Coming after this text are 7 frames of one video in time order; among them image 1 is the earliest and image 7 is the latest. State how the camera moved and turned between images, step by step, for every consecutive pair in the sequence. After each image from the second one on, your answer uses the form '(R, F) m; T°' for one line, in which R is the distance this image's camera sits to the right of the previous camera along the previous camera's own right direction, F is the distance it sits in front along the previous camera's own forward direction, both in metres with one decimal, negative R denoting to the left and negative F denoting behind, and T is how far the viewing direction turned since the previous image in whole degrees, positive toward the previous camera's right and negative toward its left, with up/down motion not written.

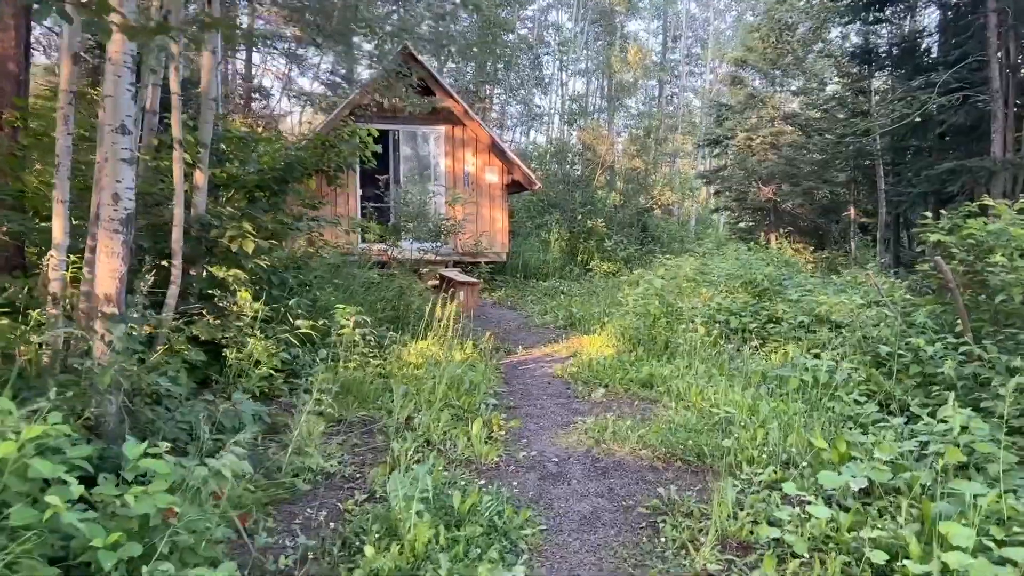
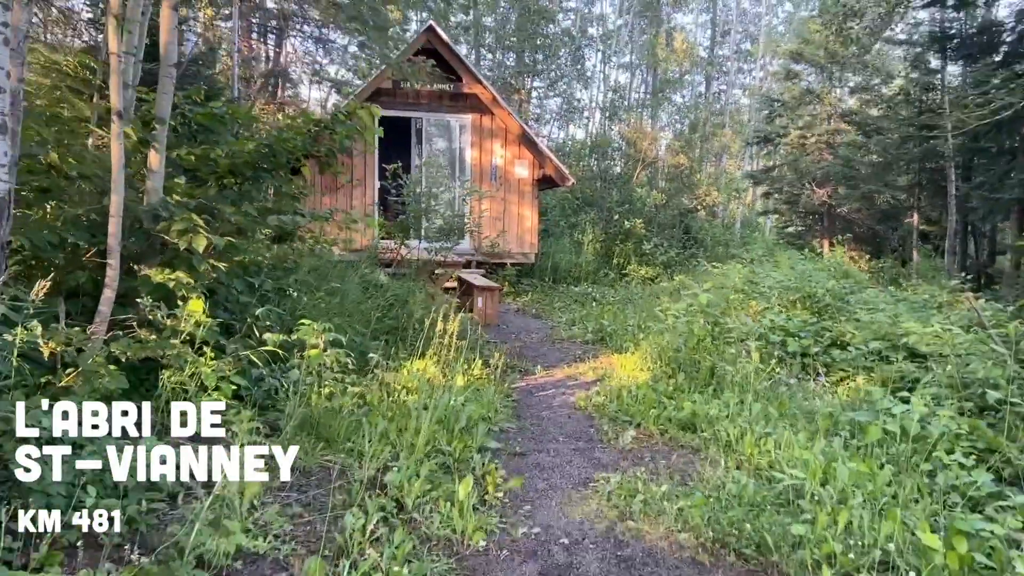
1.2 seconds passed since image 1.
(+0.2, +1.1) m; -3°
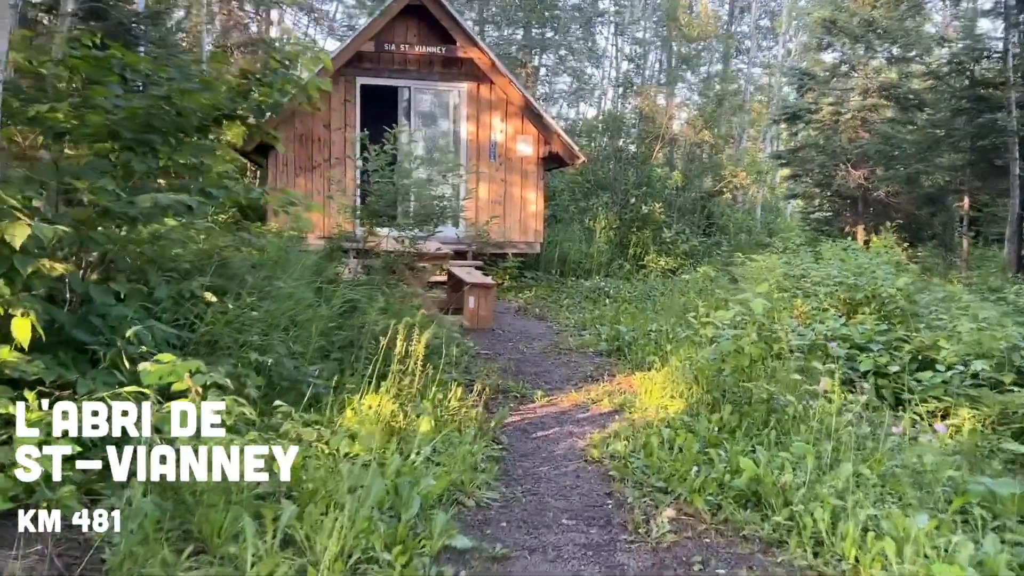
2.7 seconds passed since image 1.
(+0.1, +1.6) m; -1°
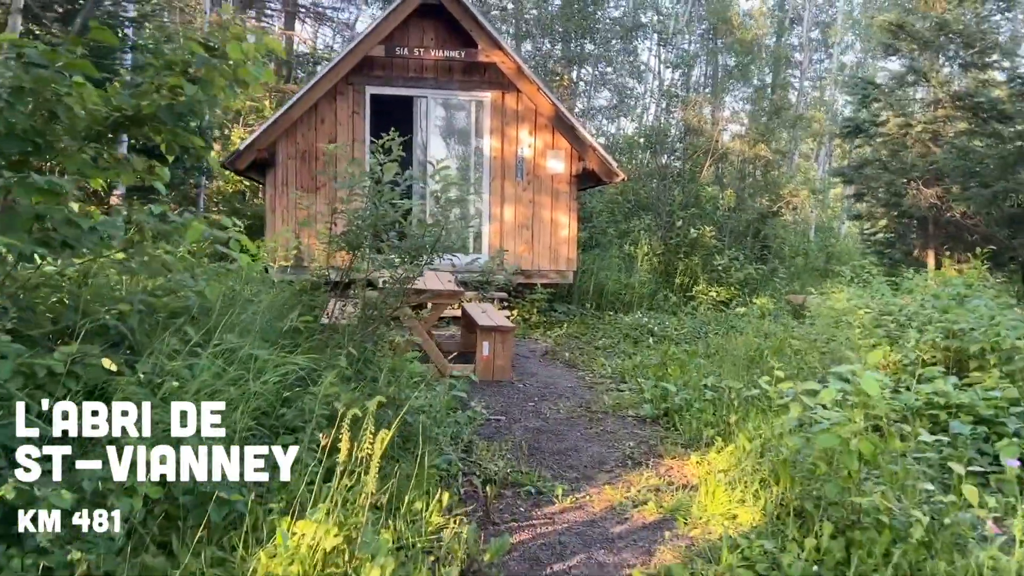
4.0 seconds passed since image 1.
(+0.1, +1.3) m; -3°
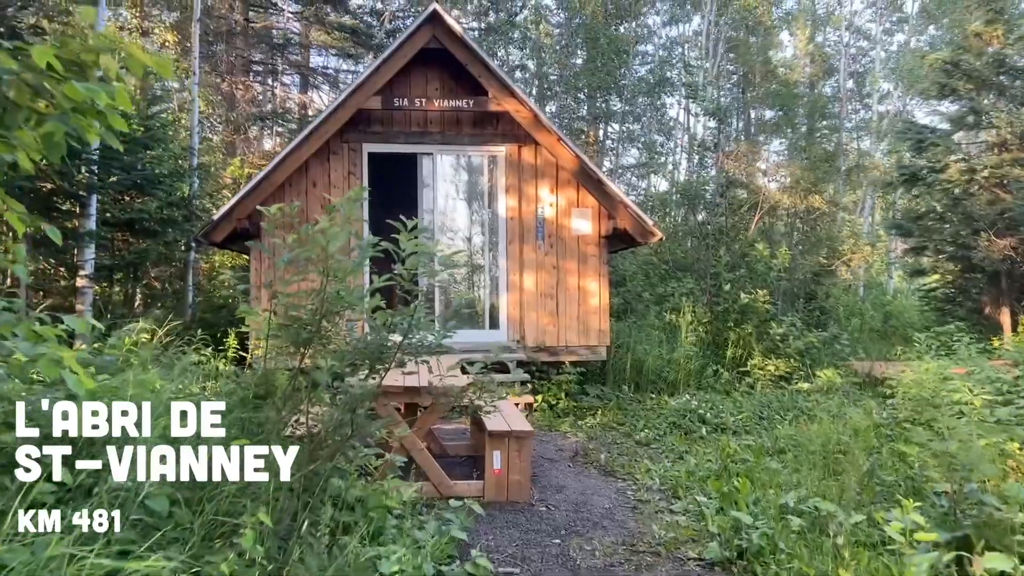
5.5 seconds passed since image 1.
(+0.1, +1.3) m; -2°
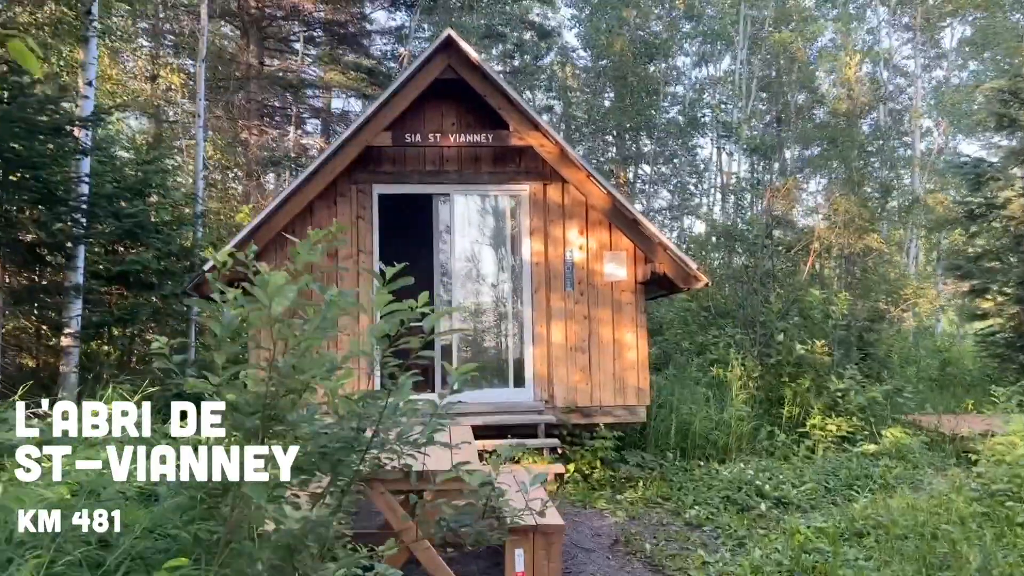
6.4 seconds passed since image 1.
(0.0, +0.9) m; -2°
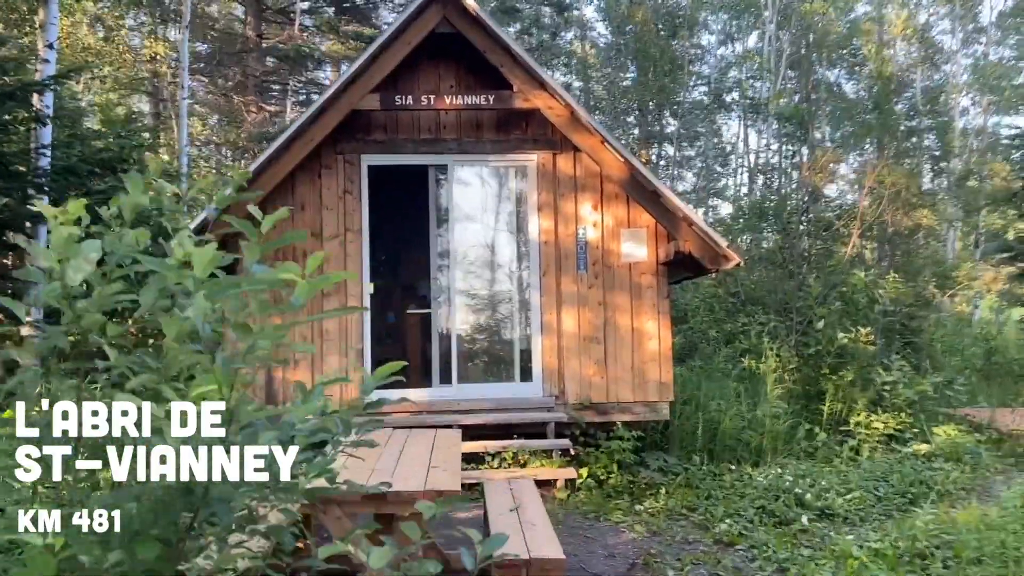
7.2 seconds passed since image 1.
(+0.1, +0.8) m; -2°
